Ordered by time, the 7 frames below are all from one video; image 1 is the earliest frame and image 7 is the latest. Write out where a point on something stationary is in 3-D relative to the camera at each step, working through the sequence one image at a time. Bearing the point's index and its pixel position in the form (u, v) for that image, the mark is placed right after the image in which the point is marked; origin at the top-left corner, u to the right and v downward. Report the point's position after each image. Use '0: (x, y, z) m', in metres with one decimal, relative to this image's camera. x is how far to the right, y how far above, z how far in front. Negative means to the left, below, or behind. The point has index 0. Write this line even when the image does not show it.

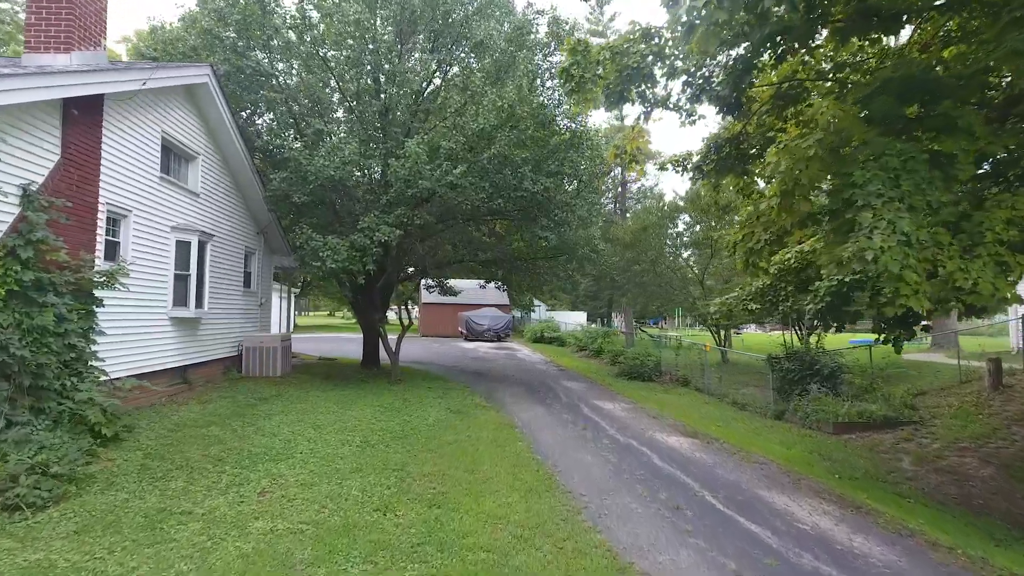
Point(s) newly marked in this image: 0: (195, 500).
0: (-2.8, -1.9, +5.4) m
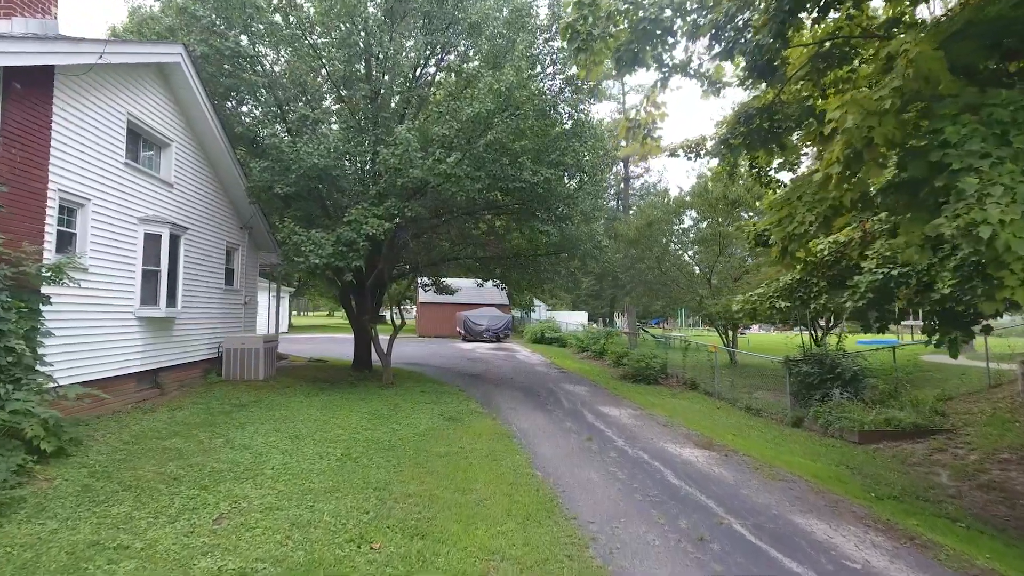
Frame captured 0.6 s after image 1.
0: (-2.9, -1.9, +4.6) m
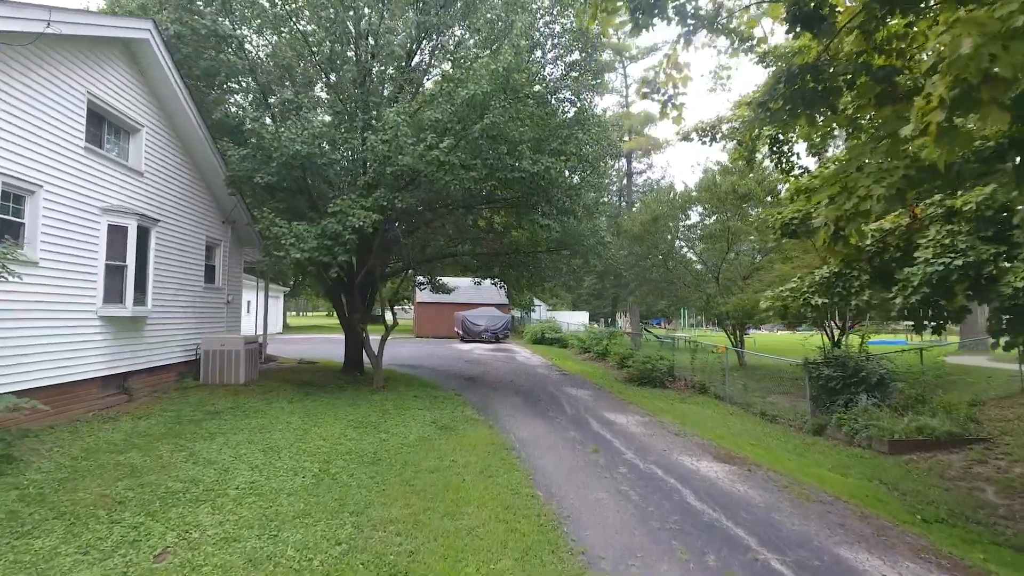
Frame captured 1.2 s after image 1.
0: (-2.9, -1.8, +3.9) m
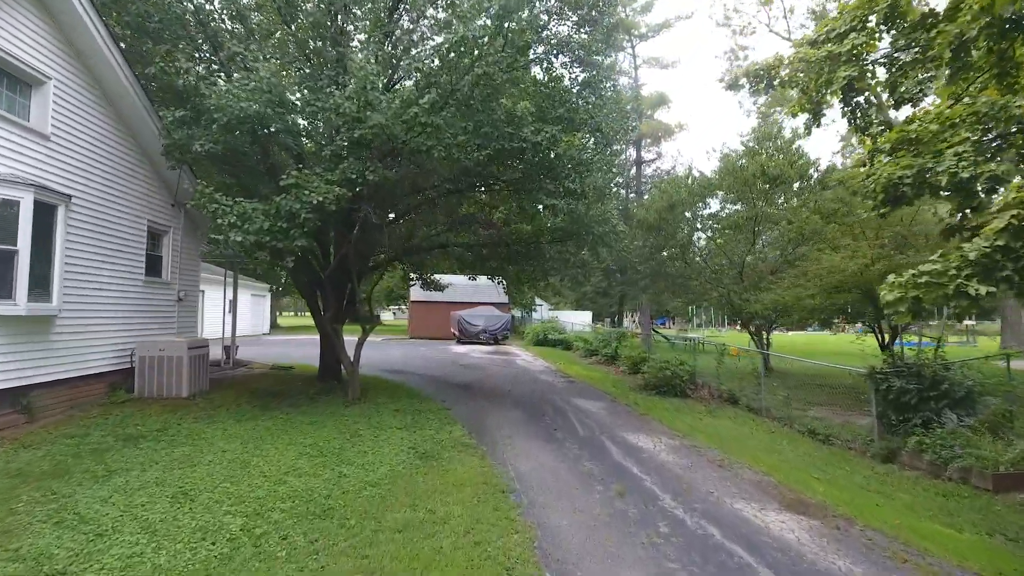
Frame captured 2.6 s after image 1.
0: (-2.9, -1.7, +2.1) m
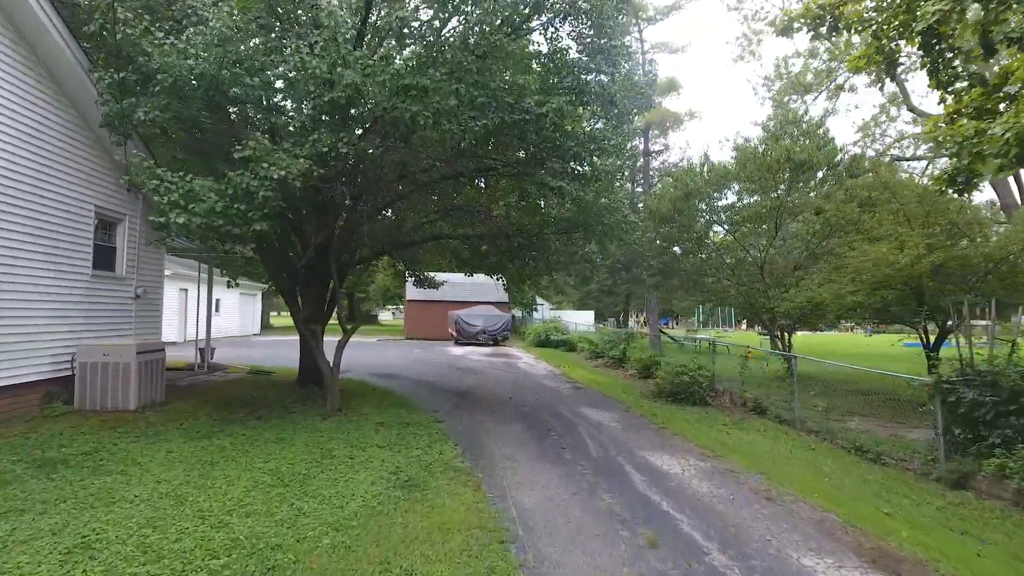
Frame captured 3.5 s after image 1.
0: (-2.9, -1.6, +0.8) m
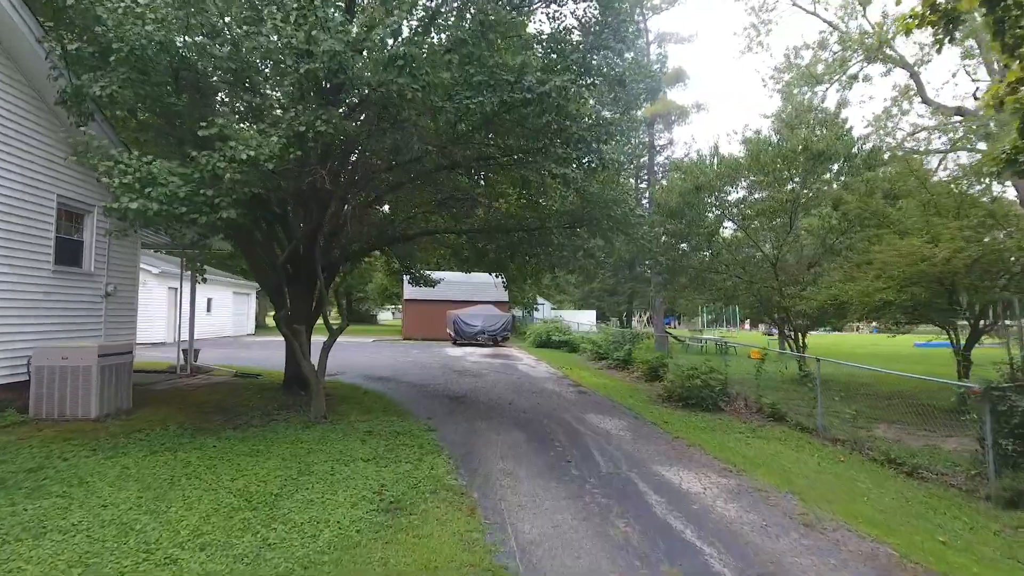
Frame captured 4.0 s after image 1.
0: (-2.9, -1.6, +0.1) m
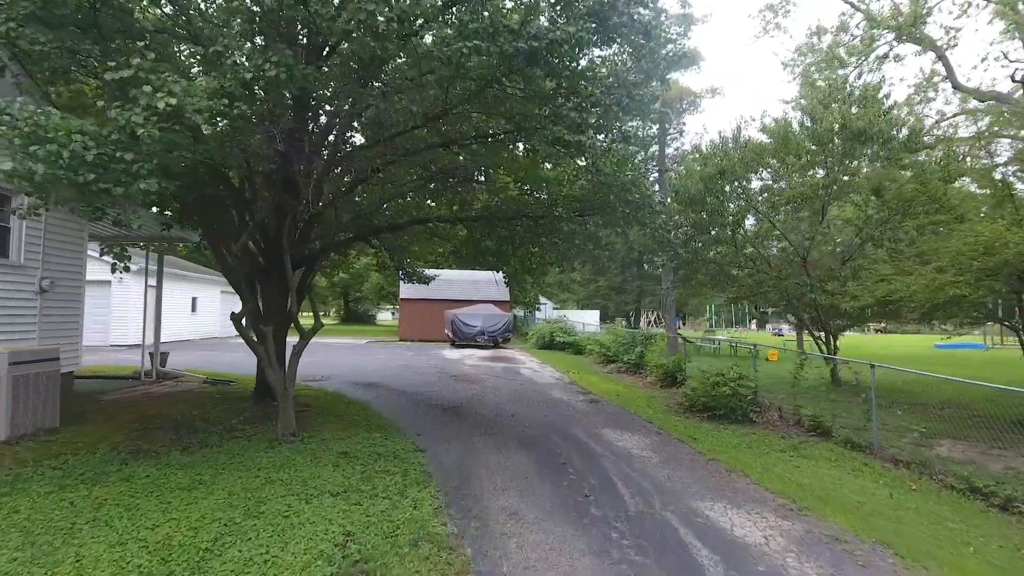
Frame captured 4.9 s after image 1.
0: (-2.9, -1.5, -1.1) m
